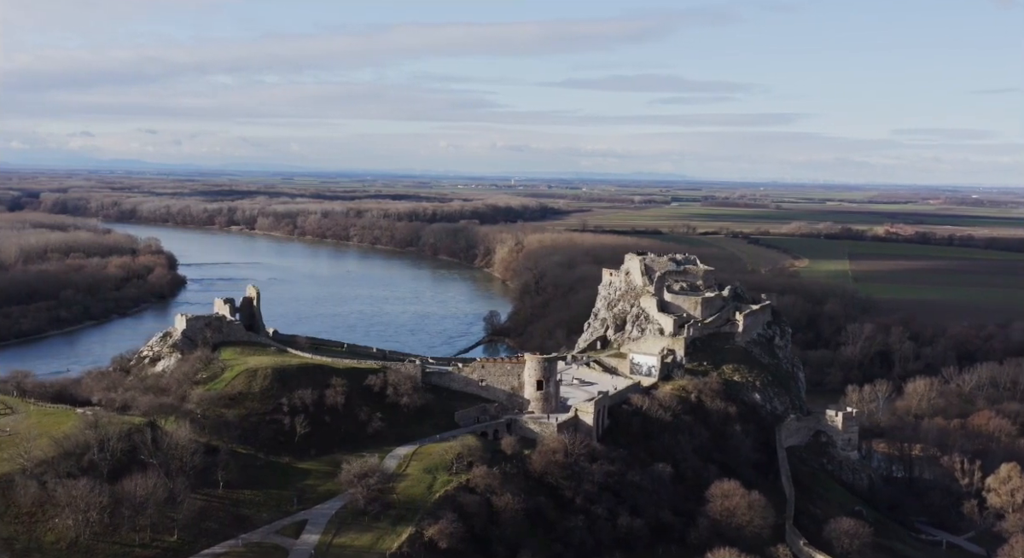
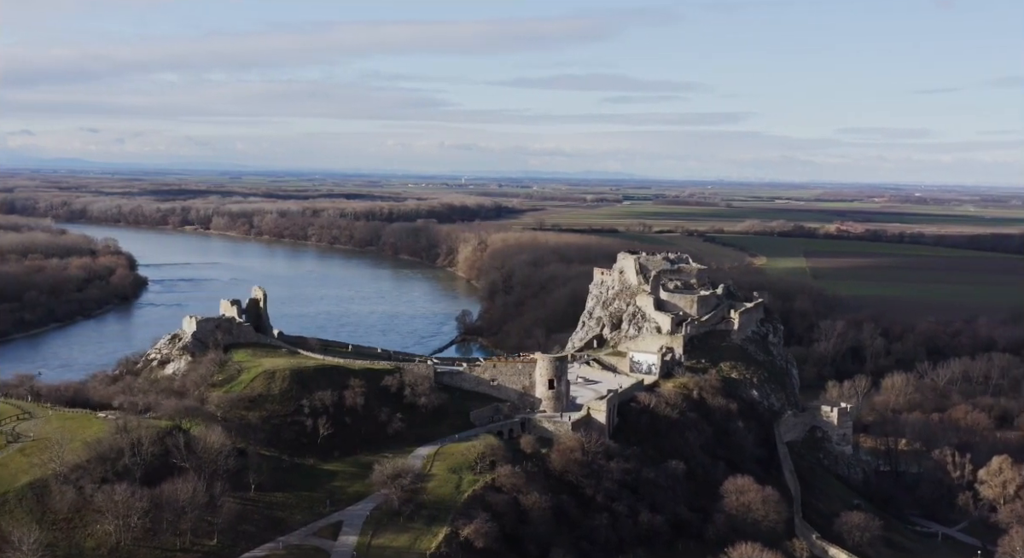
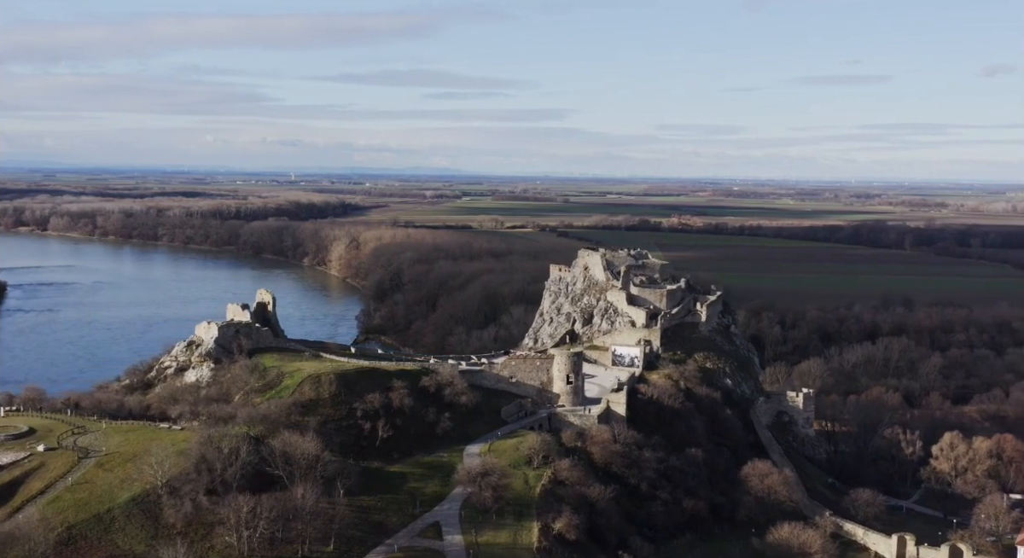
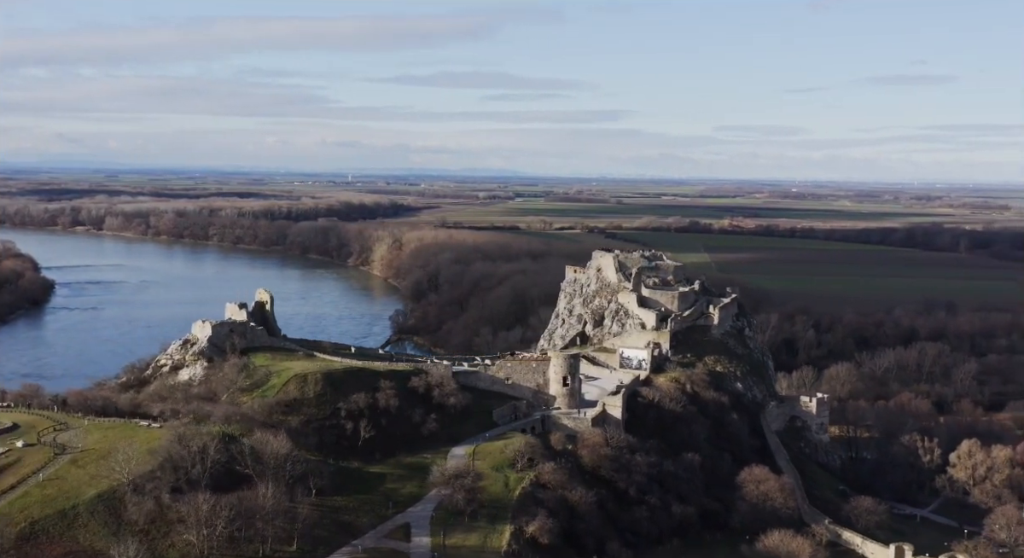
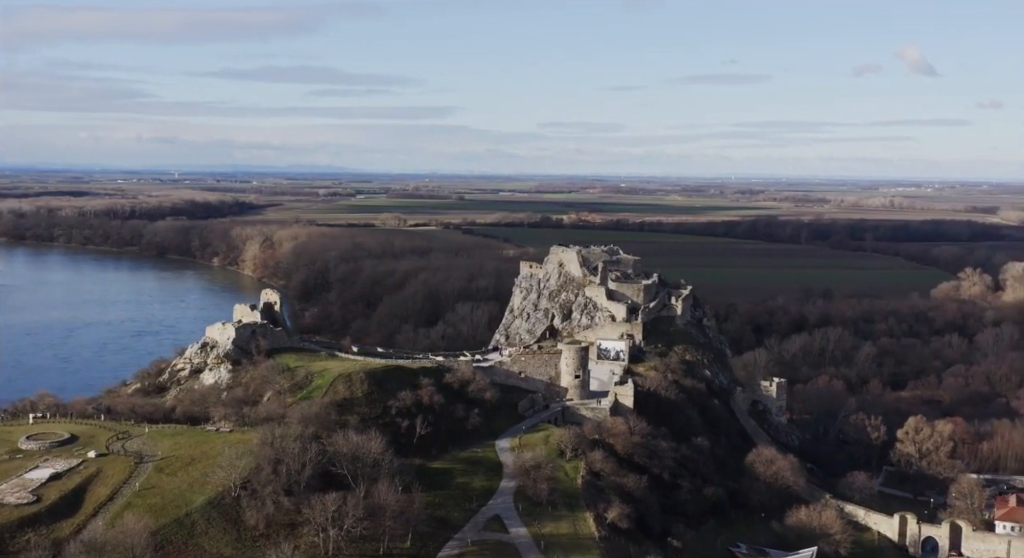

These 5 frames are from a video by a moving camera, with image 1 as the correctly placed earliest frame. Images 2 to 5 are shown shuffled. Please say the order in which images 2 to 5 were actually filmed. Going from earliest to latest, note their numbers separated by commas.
2, 4, 3, 5
